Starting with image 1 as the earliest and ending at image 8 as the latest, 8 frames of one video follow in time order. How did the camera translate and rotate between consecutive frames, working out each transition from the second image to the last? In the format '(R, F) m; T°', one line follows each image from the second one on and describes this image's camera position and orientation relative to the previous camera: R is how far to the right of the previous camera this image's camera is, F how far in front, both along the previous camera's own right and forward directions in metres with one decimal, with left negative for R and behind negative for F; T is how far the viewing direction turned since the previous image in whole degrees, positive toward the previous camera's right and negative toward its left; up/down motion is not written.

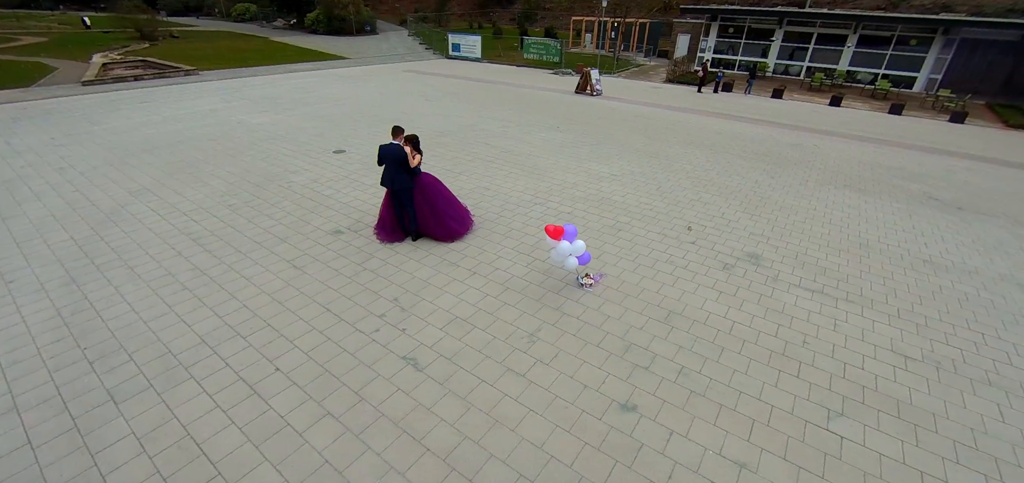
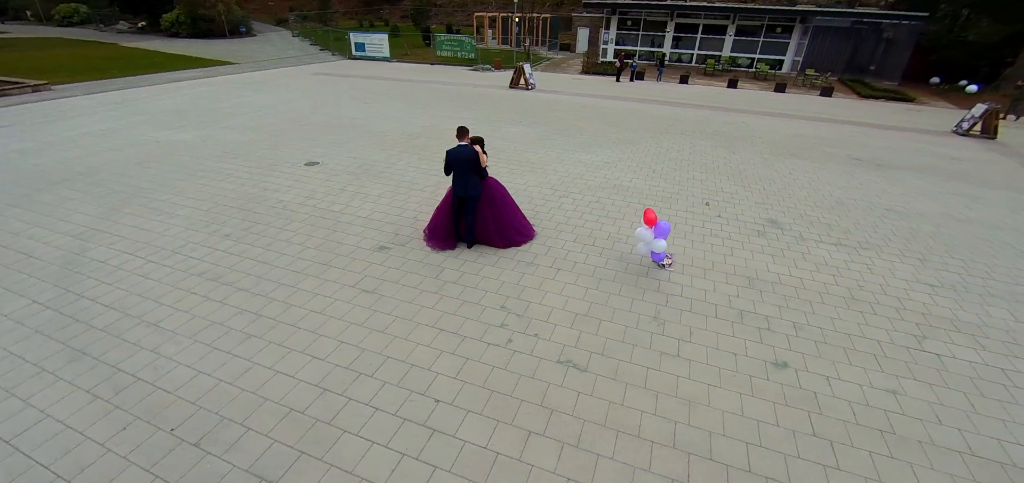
(-2.1, +0.3) m; +13°
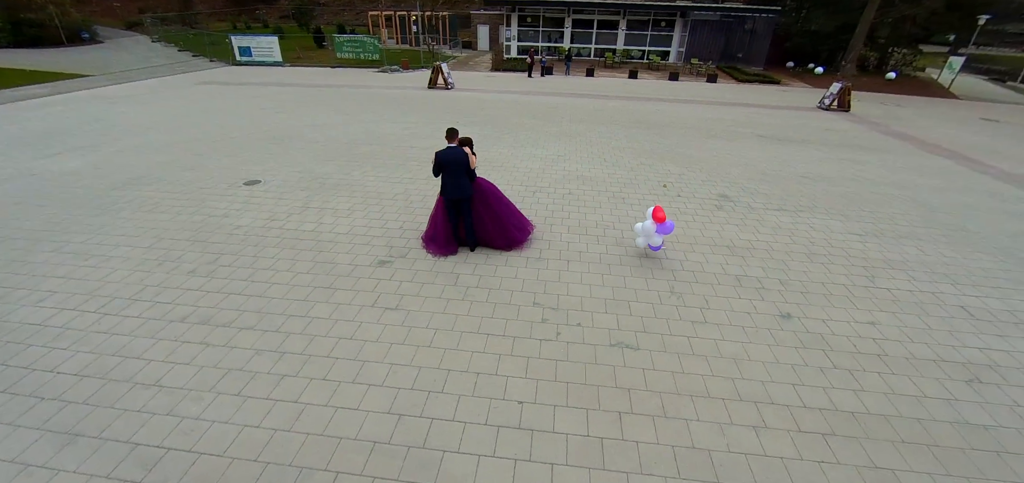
(-1.2, +0.1) m; +12°
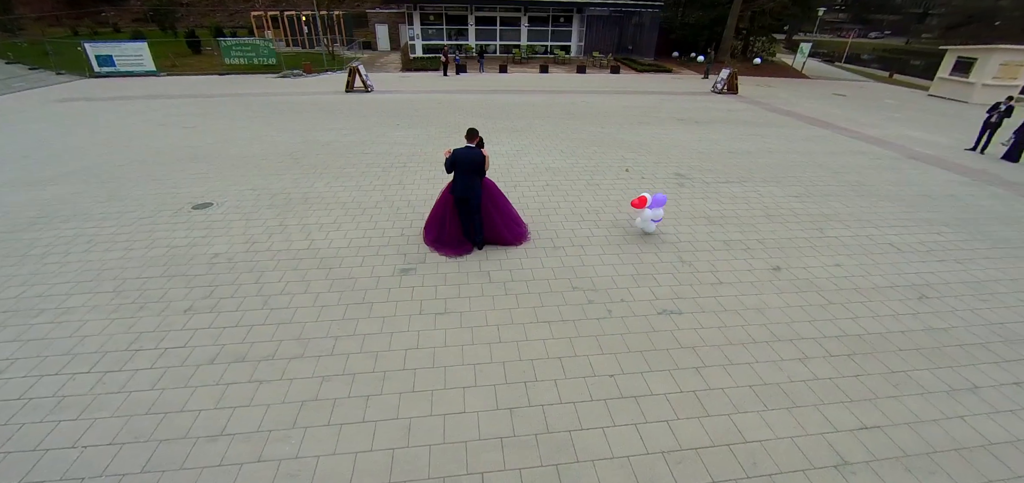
(-1.3, 0.0) m; +12°
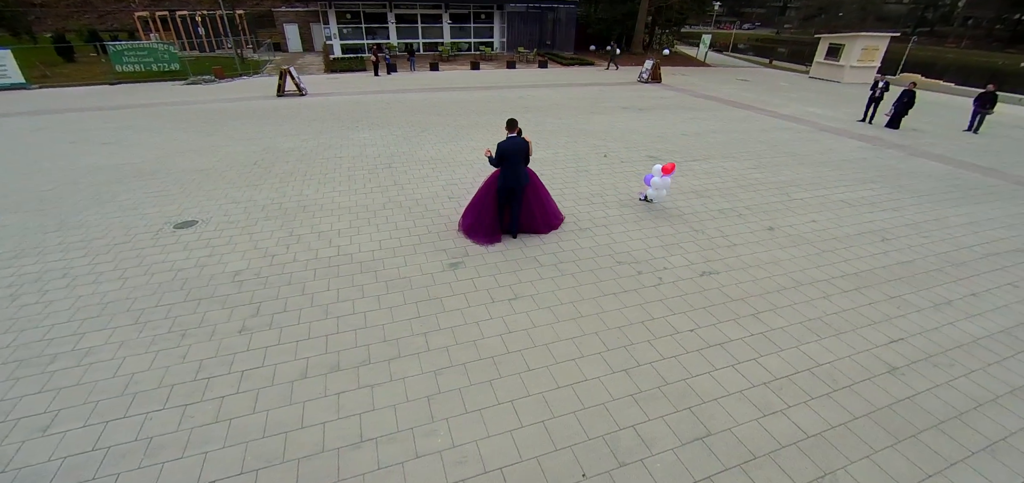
(-1.5, -0.1) m; +10°
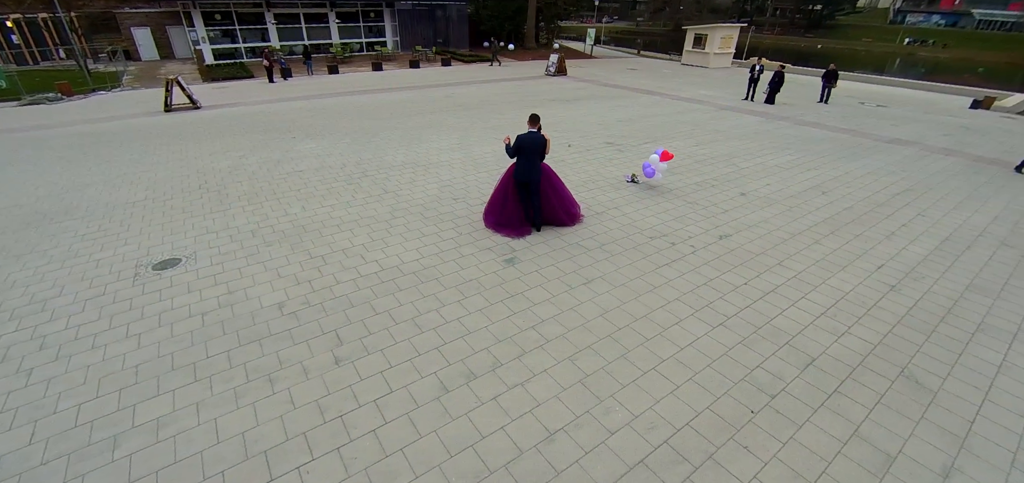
(-1.9, +0.1) m; +14°
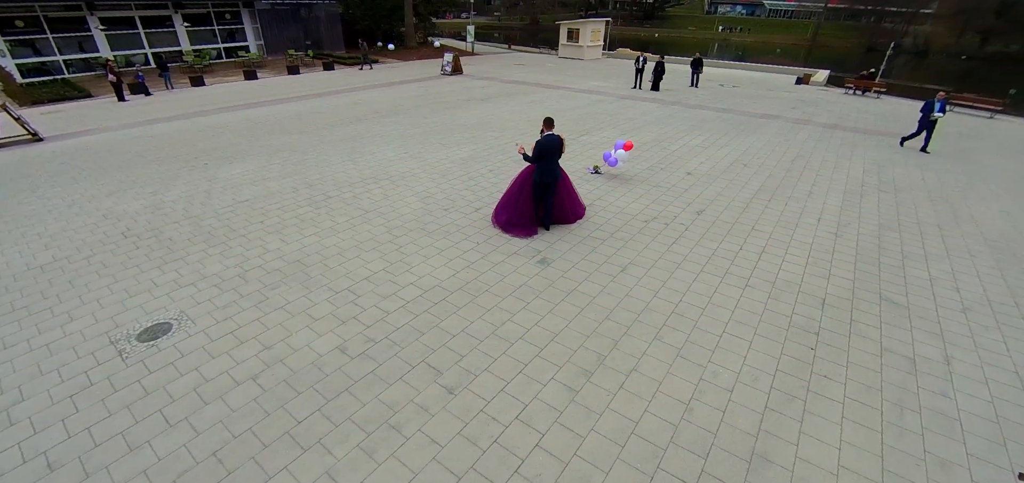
(-1.8, +0.1) m; +15°
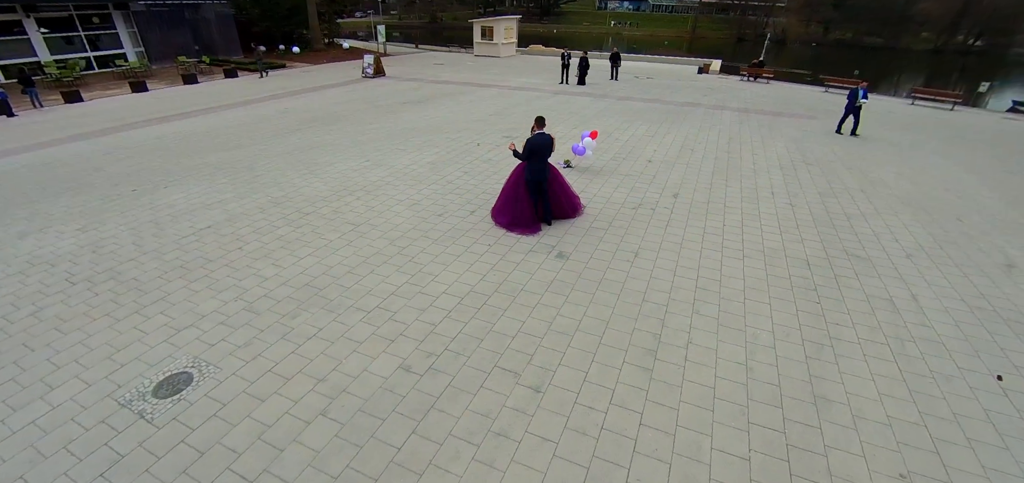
(-1.3, 0.0) m; +11°
